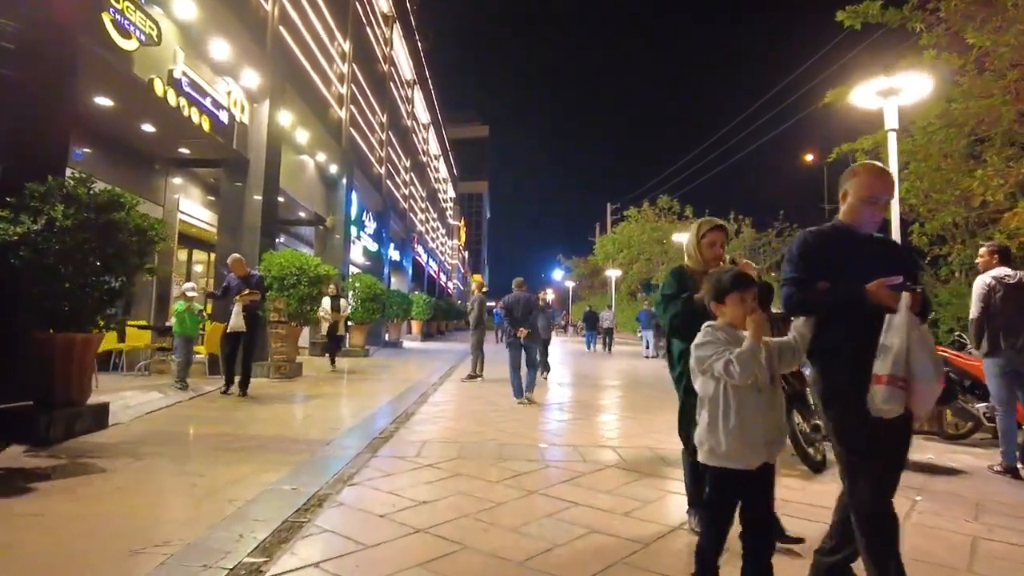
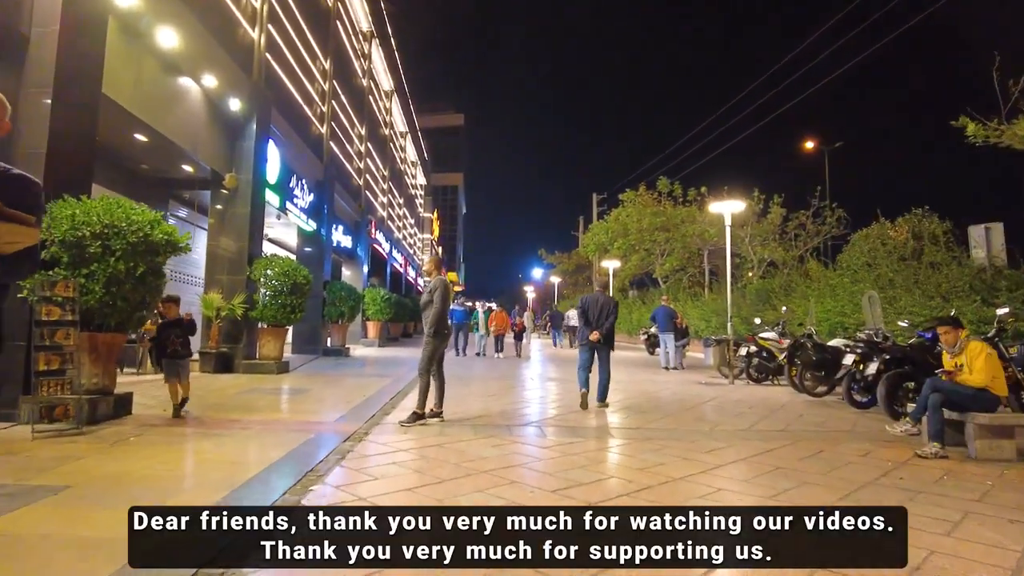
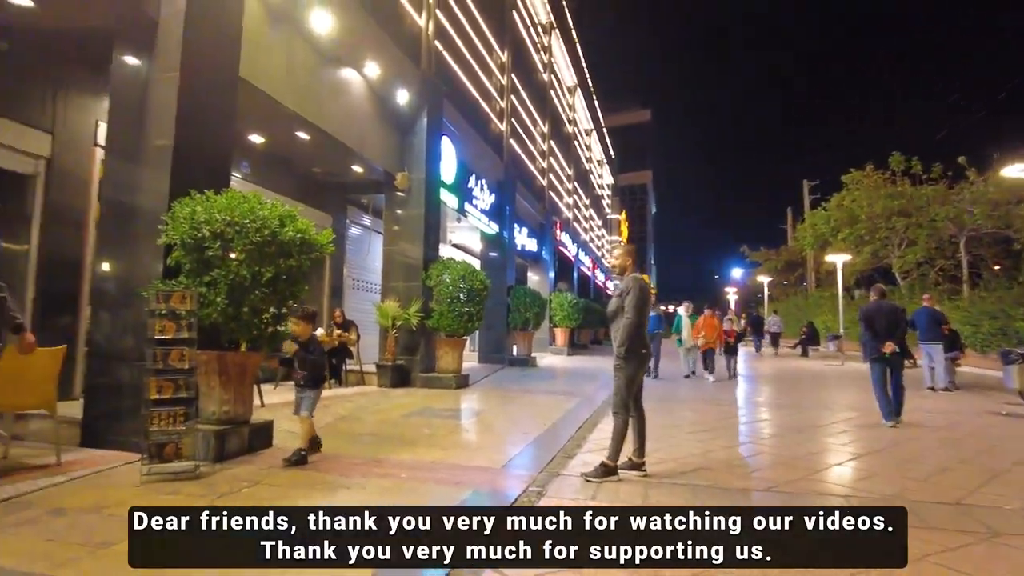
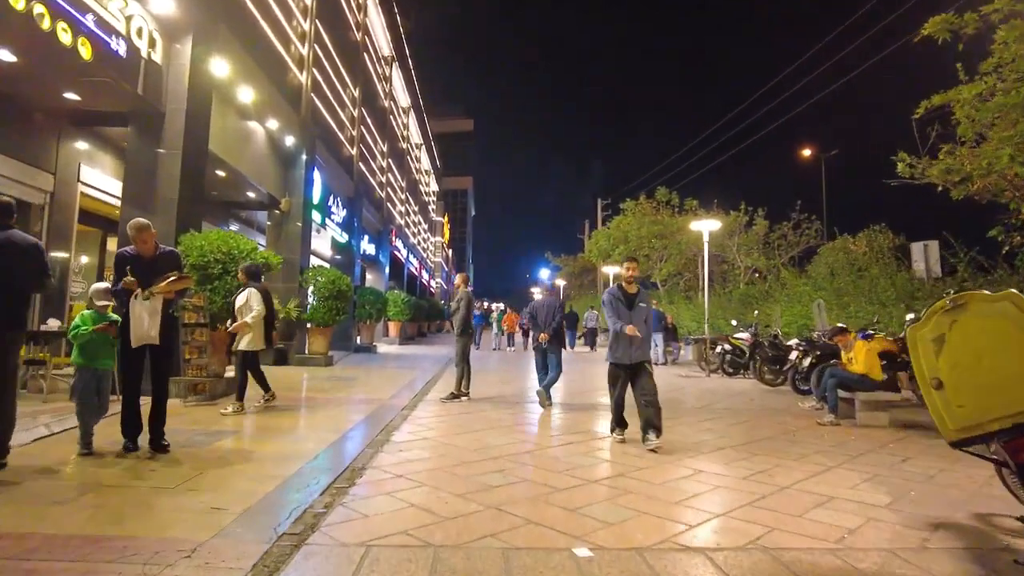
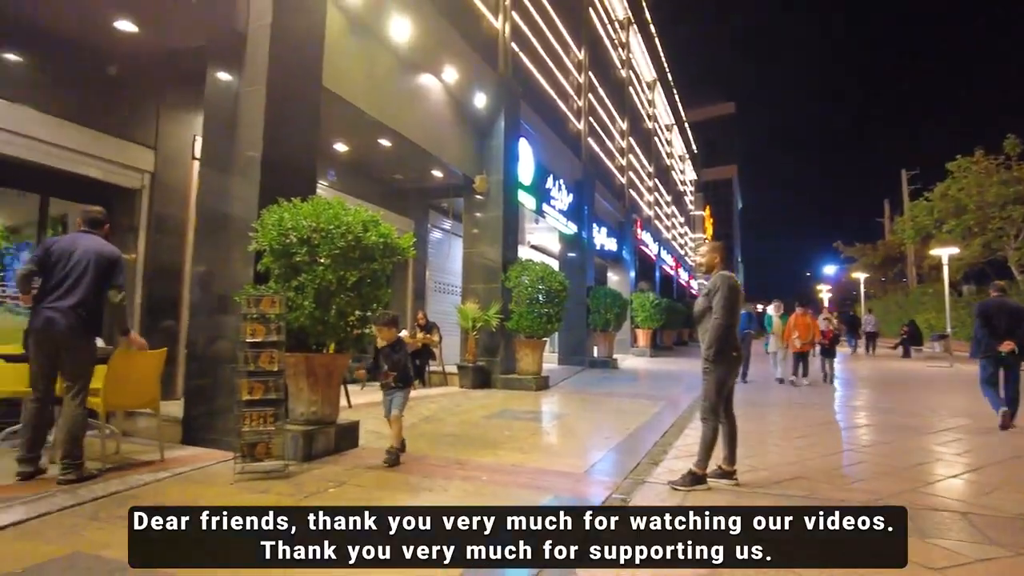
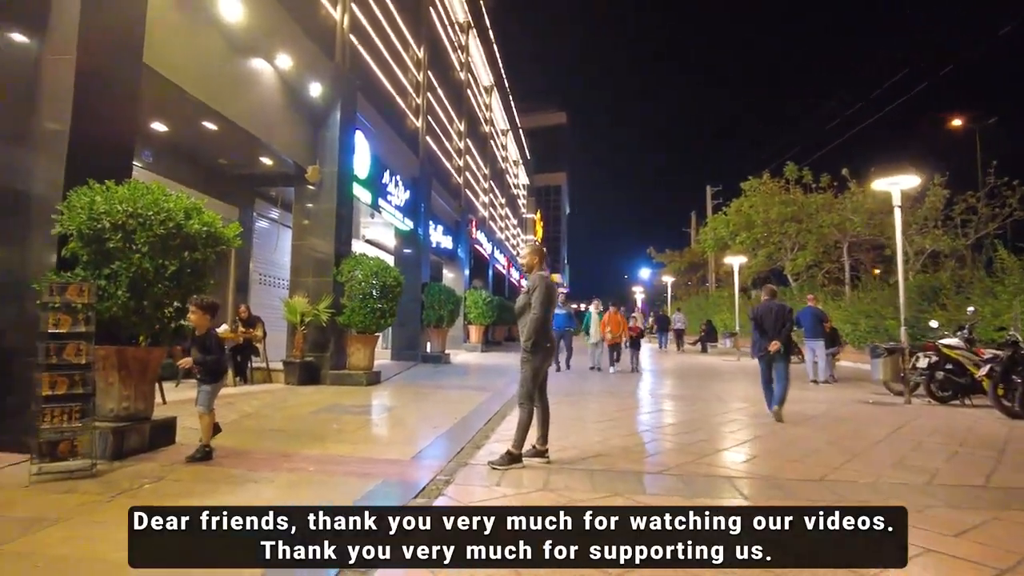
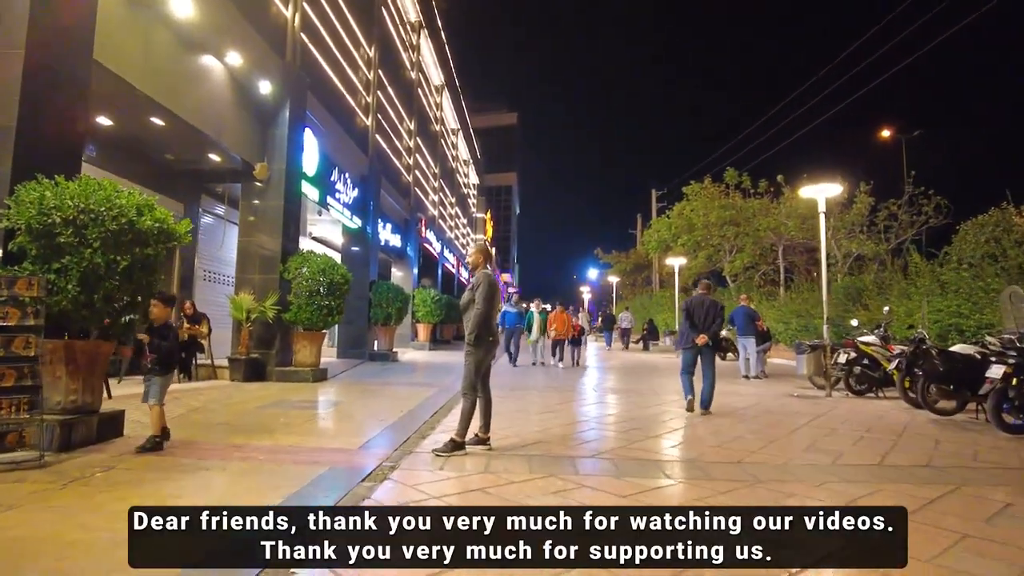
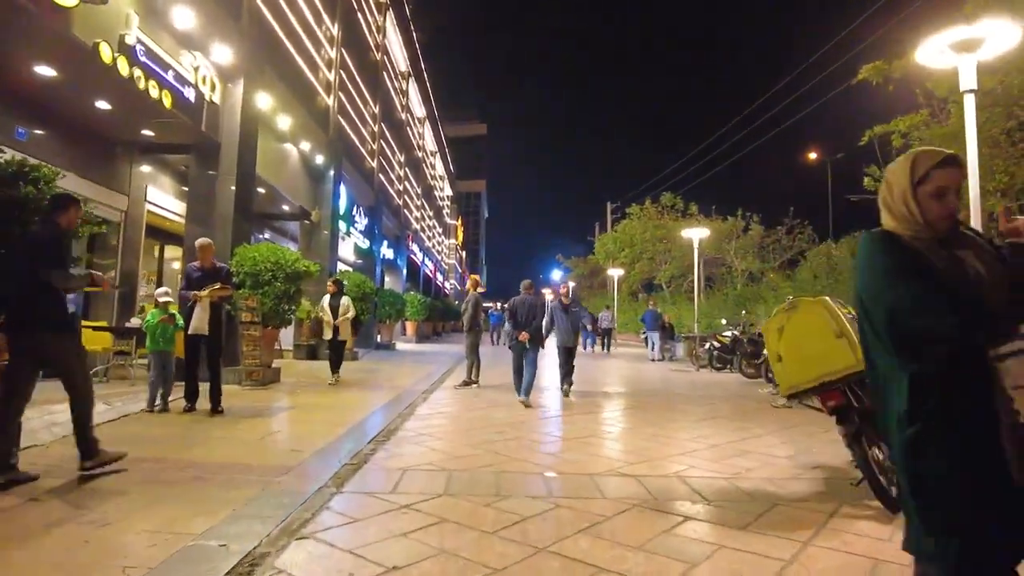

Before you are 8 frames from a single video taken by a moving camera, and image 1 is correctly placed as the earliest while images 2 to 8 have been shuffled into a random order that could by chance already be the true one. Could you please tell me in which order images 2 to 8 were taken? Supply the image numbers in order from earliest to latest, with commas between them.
8, 4, 2, 7, 6, 3, 5
